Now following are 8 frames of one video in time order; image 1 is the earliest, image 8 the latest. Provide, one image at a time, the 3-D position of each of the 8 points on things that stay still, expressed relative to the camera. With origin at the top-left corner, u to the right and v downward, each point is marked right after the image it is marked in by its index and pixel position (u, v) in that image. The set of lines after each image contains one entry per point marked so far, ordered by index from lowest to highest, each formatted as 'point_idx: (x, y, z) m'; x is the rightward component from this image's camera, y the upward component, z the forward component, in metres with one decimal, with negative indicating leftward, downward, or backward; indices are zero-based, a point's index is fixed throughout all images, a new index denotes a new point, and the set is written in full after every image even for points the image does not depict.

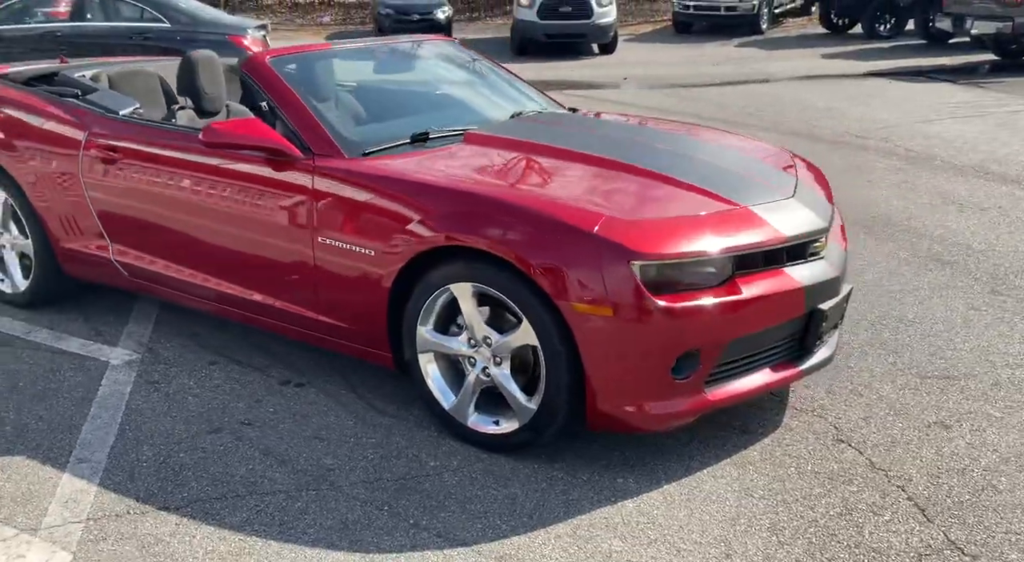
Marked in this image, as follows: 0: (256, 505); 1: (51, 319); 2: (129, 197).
0: (-0.9, -0.8, +2.6) m
1: (-2.9, -0.2, +4.9) m
2: (-2.0, +0.4, +4.1) m
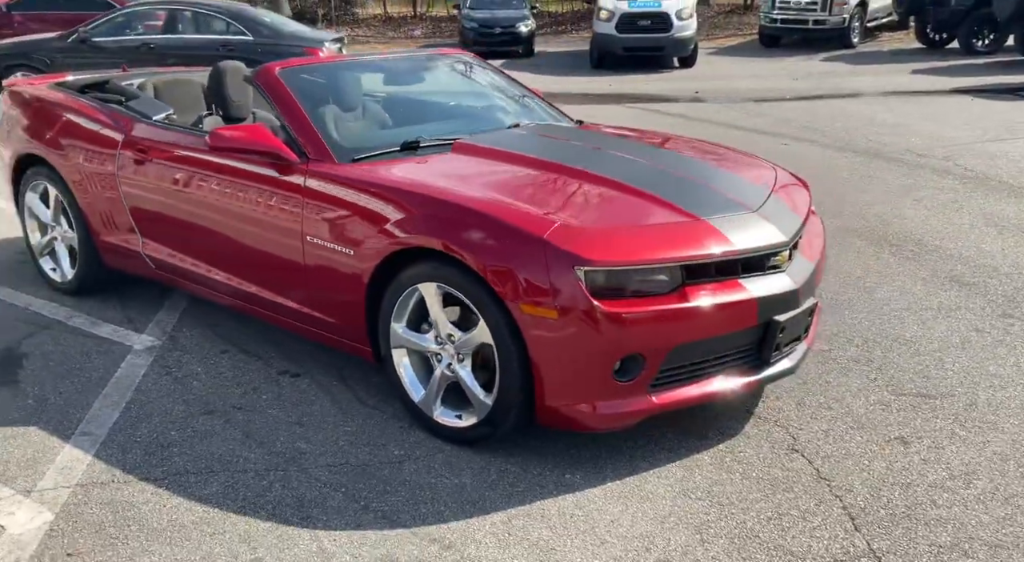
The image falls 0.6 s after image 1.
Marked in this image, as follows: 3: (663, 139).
0: (-1.0, -0.7, +2.8) m
1: (-2.8, -0.2, +5.3) m
2: (-2.0, +0.5, +4.4) m
3: (+0.9, +0.7, +4.1) m
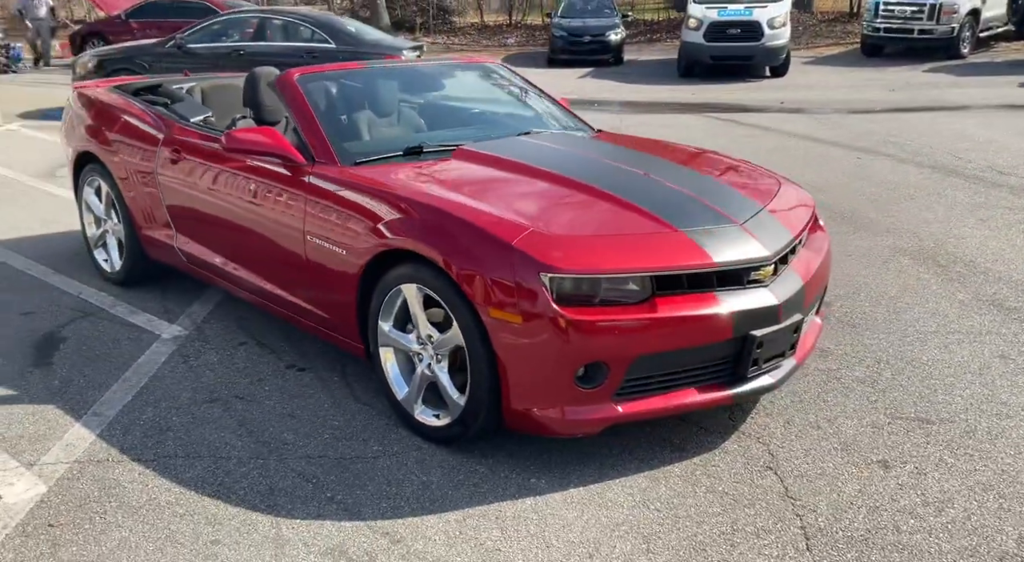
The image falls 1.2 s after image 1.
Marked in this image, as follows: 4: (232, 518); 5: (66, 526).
0: (-1.1, -0.7, +3.0) m
1: (-2.7, -0.1, +5.6) m
2: (-1.9, +0.5, +4.6) m
3: (+0.9, +0.6, +4.0) m
4: (-0.9, -0.8, +2.6) m
5: (-1.5, -0.8, +2.5) m
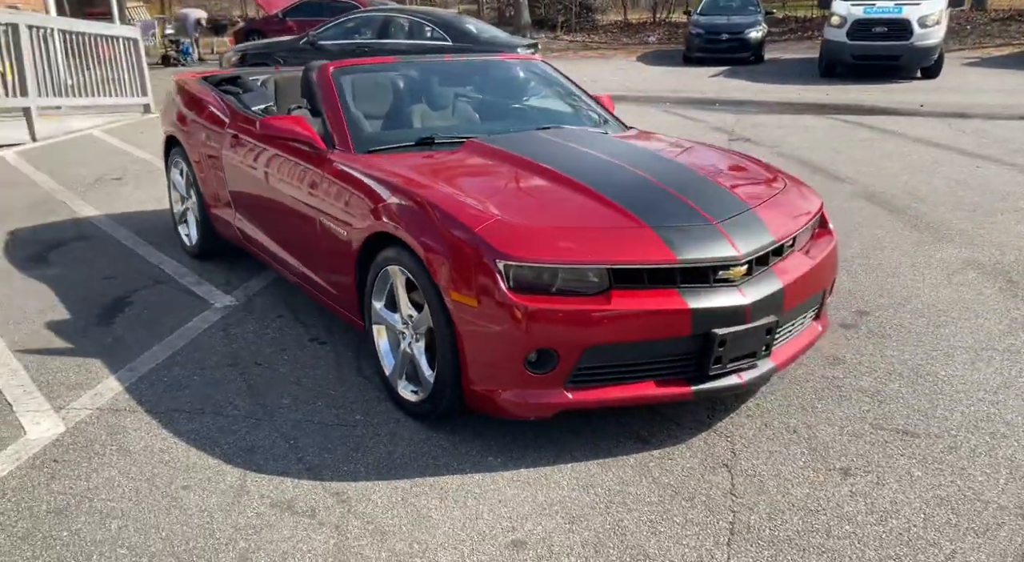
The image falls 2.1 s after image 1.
0: (-1.3, -0.6, +3.3) m
1: (-2.4, +0.1, +6.1) m
2: (-1.7, +0.7, +5.0) m
3: (+1.0, +0.6, +4.0) m
4: (-1.1, -0.7, +2.8) m
5: (-1.6, -0.7, +2.9) m
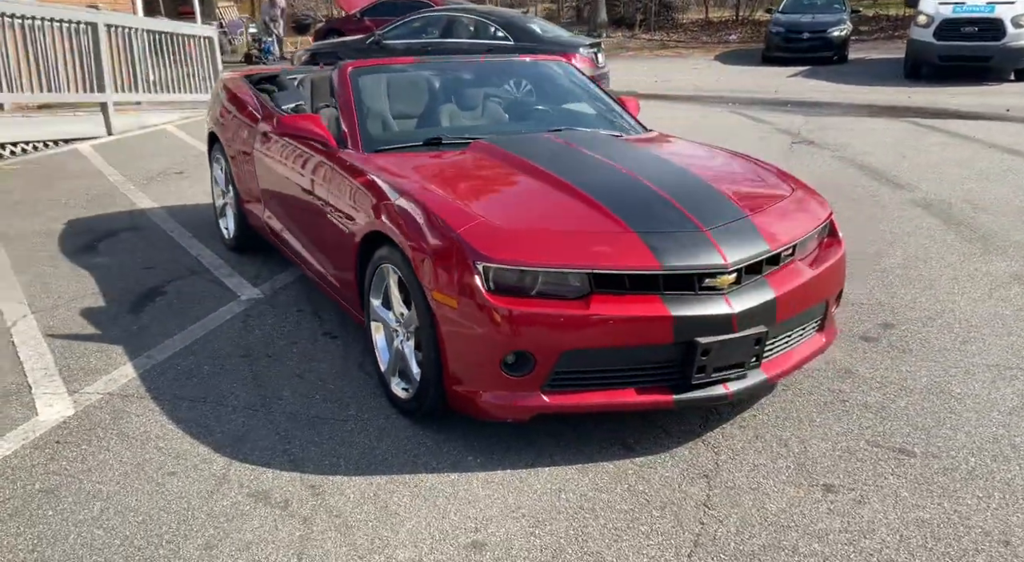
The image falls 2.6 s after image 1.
0: (-1.3, -0.6, +3.4) m
1: (-2.2, +0.1, +6.3) m
2: (-1.6, +0.7, +5.1) m
3: (+1.0, +0.6, +3.9) m
4: (-1.2, -0.7, +2.9) m
5: (-1.7, -0.6, +3.0) m
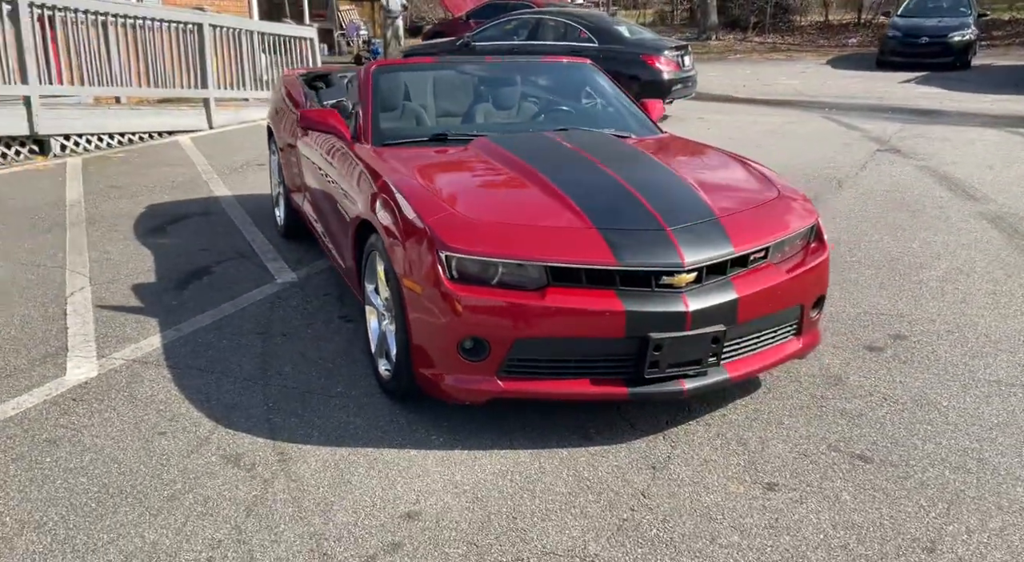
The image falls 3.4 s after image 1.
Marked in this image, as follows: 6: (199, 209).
0: (-1.4, -0.5, +3.6) m
1: (-1.9, +0.3, +6.6) m
2: (-1.4, +0.8, +5.4) m
3: (+1.1, +0.6, +3.9) m
4: (-1.3, -0.6, +3.2) m
5: (-1.8, -0.5, +3.4) m
6: (-3.5, +0.8, +8.8) m
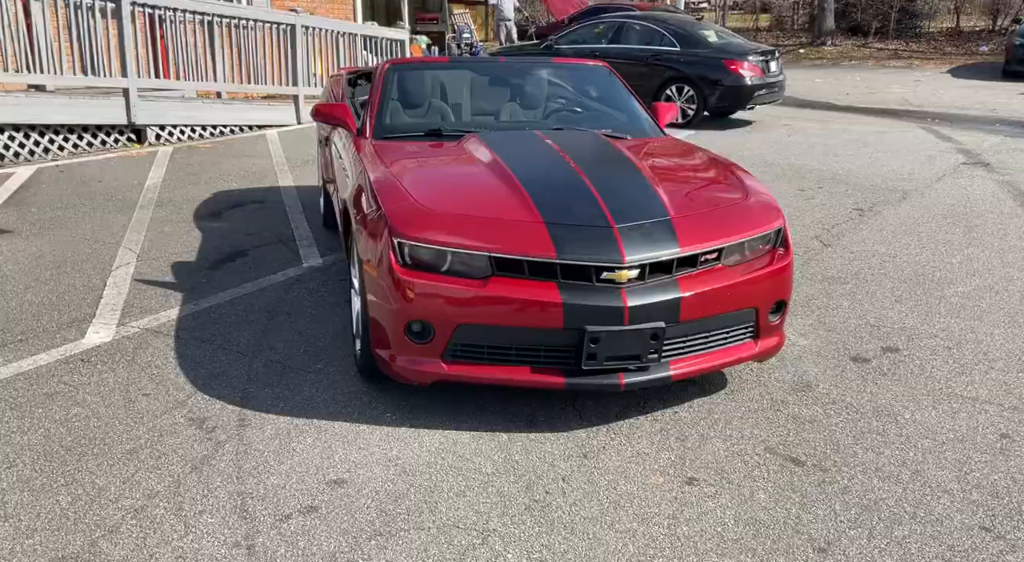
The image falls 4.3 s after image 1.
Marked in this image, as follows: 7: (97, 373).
0: (-1.5, -0.4, +3.9) m
1: (-1.7, +0.4, +7.0) m
2: (-1.3, +0.9, +5.7) m
3: (+1.0, +0.6, +4.0) m
4: (-1.5, -0.5, +3.5) m
5: (-2.0, -0.4, +3.7) m
6: (-3.0, +1.0, +9.2) m
7: (-1.9, -0.4, +3.6) m
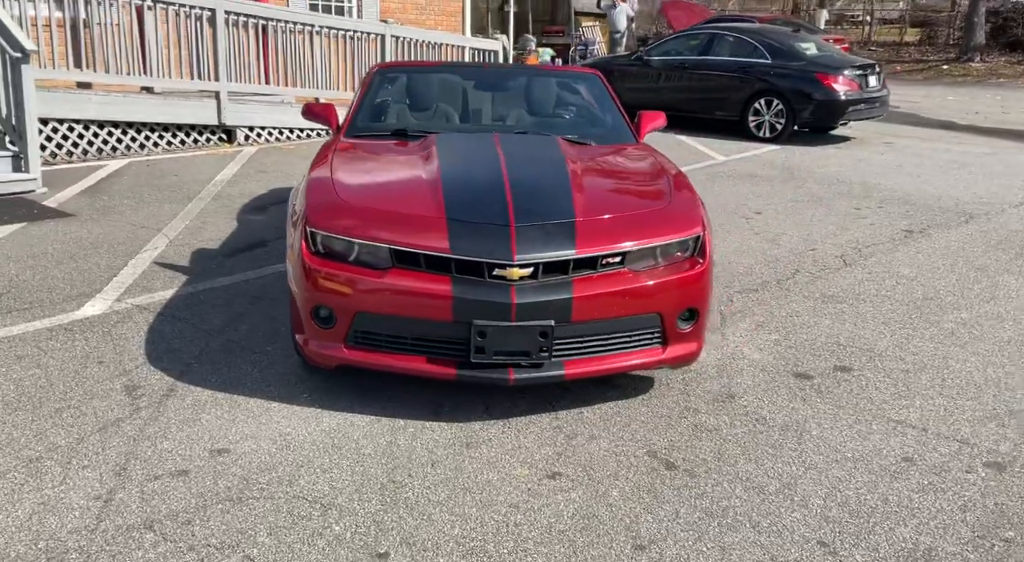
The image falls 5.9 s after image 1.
0: (-1.8, -0.3, +4.3) m
1: (-1.6, +0.4, +7.3) m
2: (-1.3, +0.9, +6.0) m
3: (+0.7, +0.6, +4.0) m
4: (-1.9, -0.4, +3.8) m
5: (-2.3, -0.3, +4.1) m
6: (-2.6, +1.1, +9.7) m
7: (-2.2, -0.3, +4.0) m
